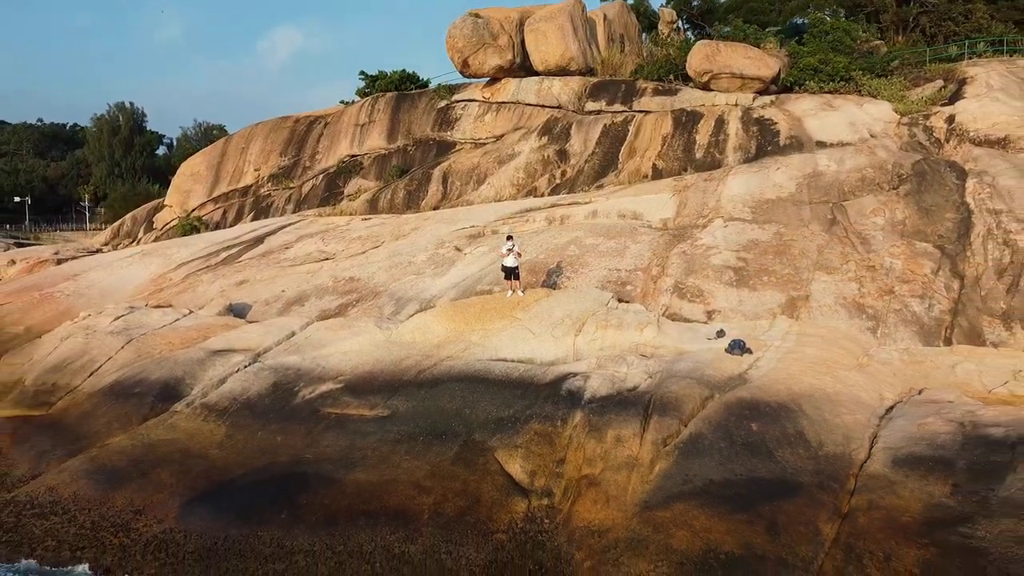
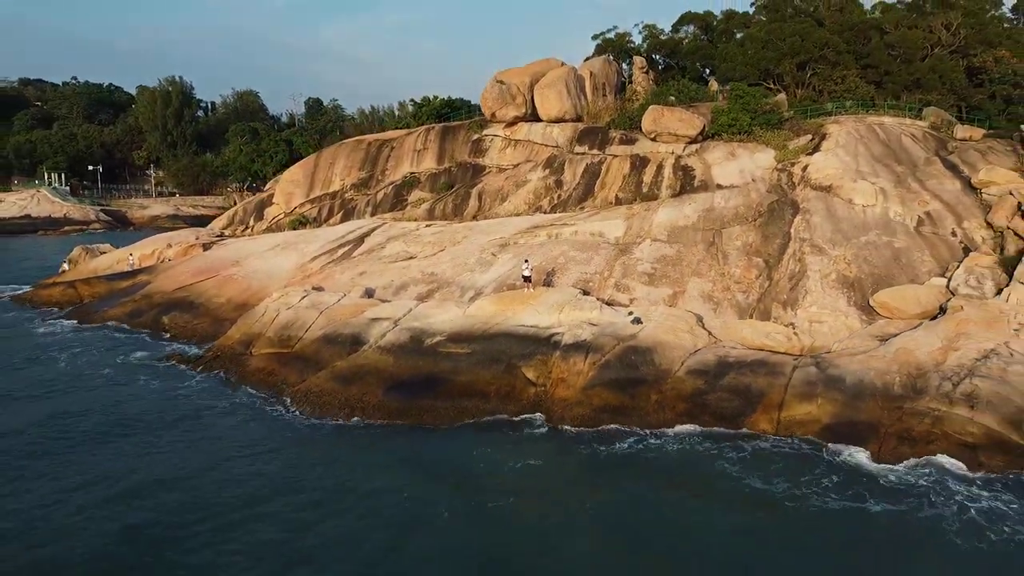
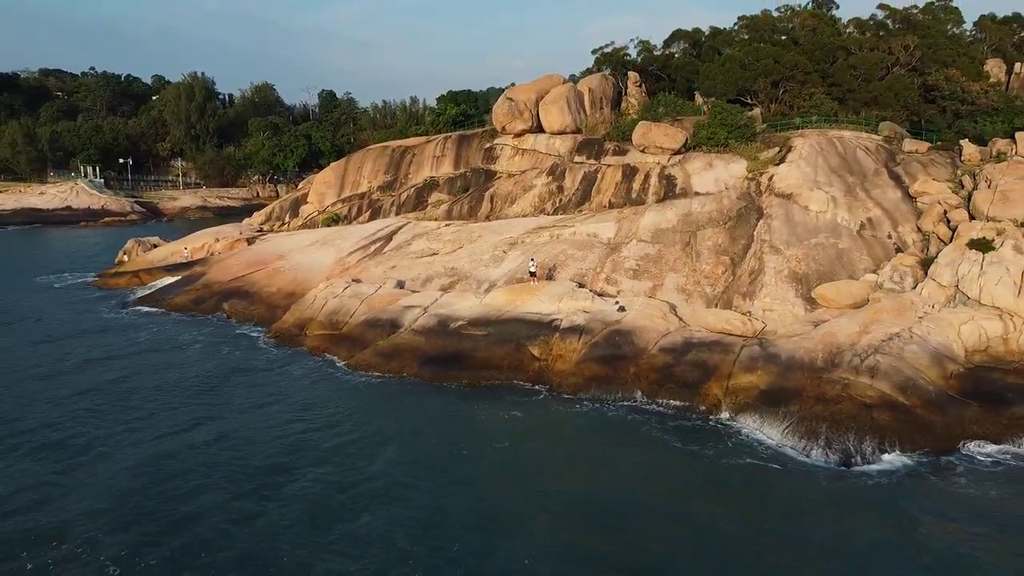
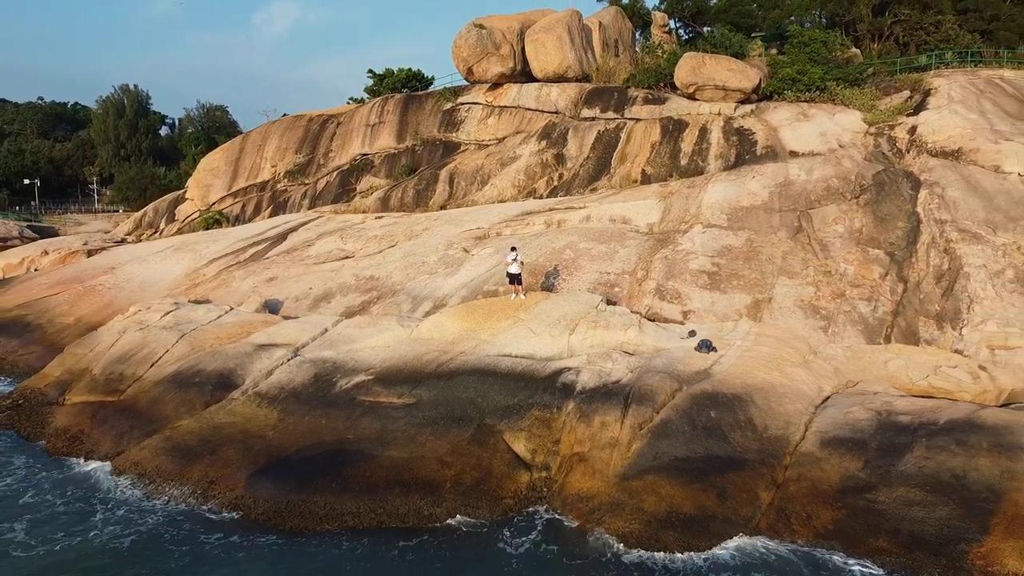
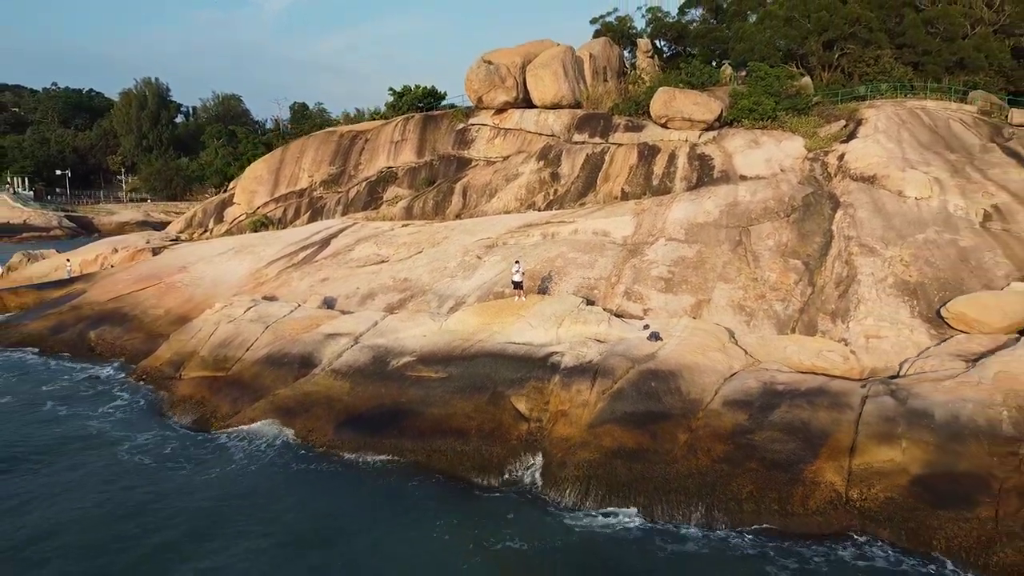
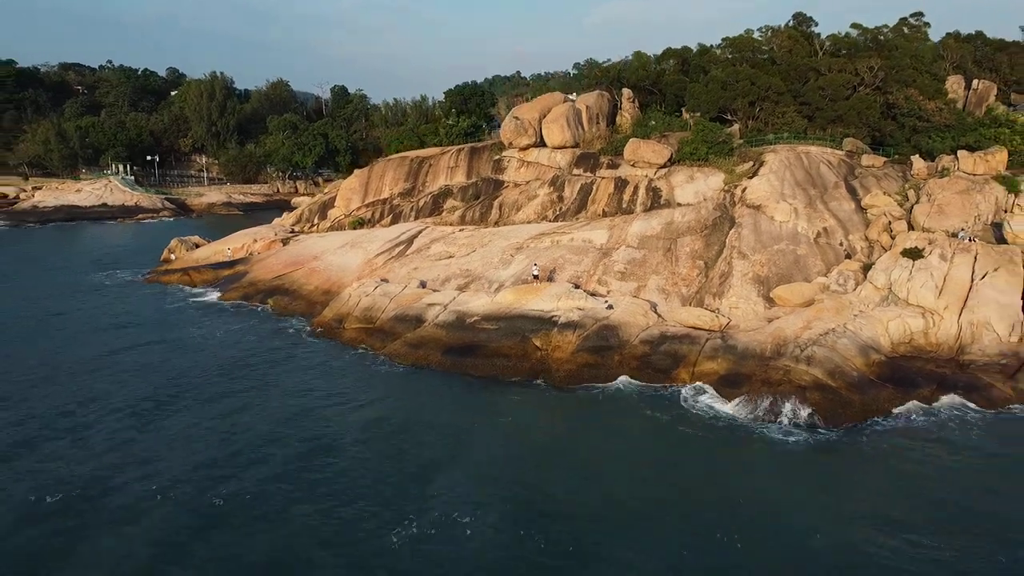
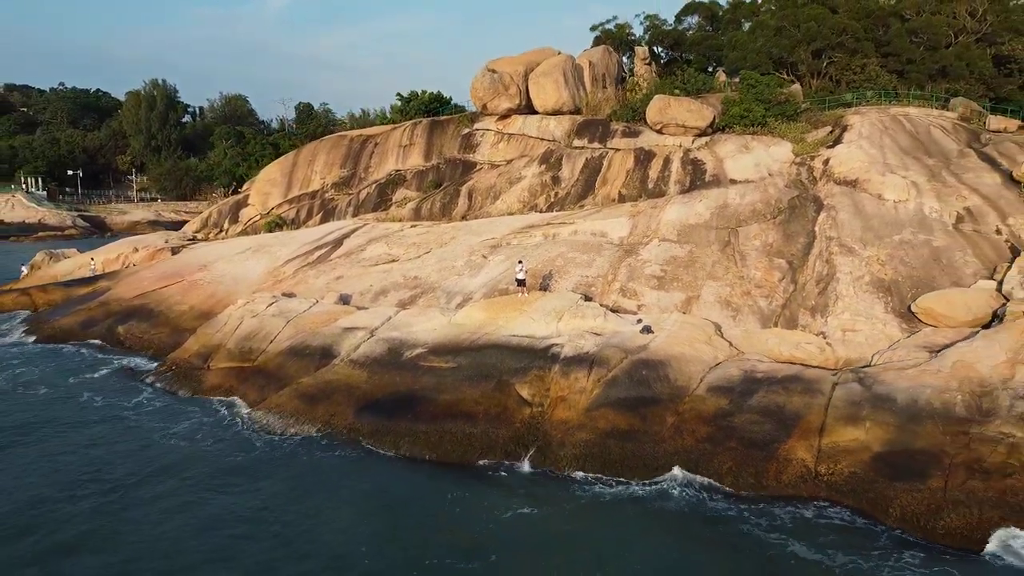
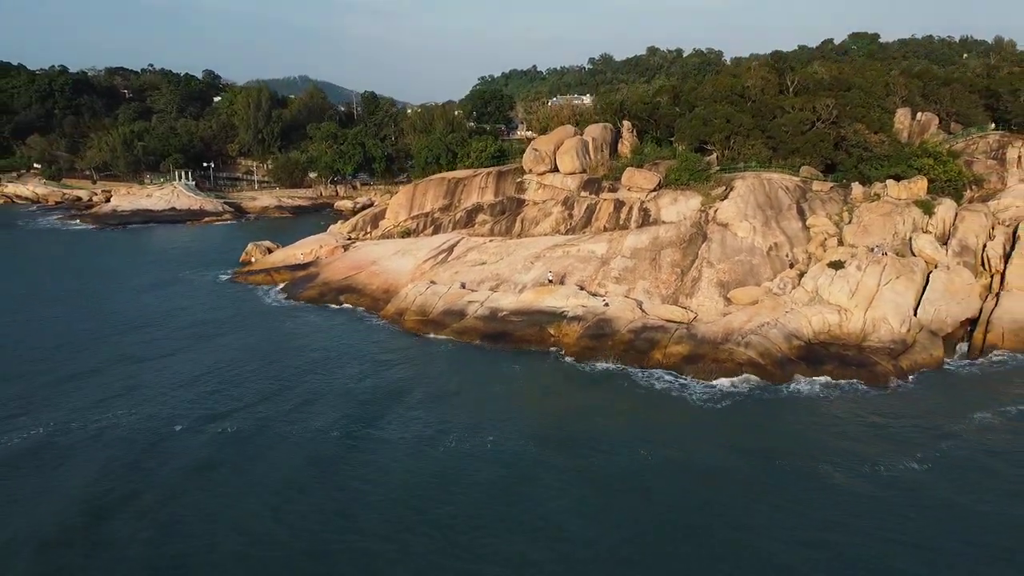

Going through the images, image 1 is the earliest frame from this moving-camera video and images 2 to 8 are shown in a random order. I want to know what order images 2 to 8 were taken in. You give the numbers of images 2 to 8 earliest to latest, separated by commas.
4, 5, 7, 2, 3, 6, 8
